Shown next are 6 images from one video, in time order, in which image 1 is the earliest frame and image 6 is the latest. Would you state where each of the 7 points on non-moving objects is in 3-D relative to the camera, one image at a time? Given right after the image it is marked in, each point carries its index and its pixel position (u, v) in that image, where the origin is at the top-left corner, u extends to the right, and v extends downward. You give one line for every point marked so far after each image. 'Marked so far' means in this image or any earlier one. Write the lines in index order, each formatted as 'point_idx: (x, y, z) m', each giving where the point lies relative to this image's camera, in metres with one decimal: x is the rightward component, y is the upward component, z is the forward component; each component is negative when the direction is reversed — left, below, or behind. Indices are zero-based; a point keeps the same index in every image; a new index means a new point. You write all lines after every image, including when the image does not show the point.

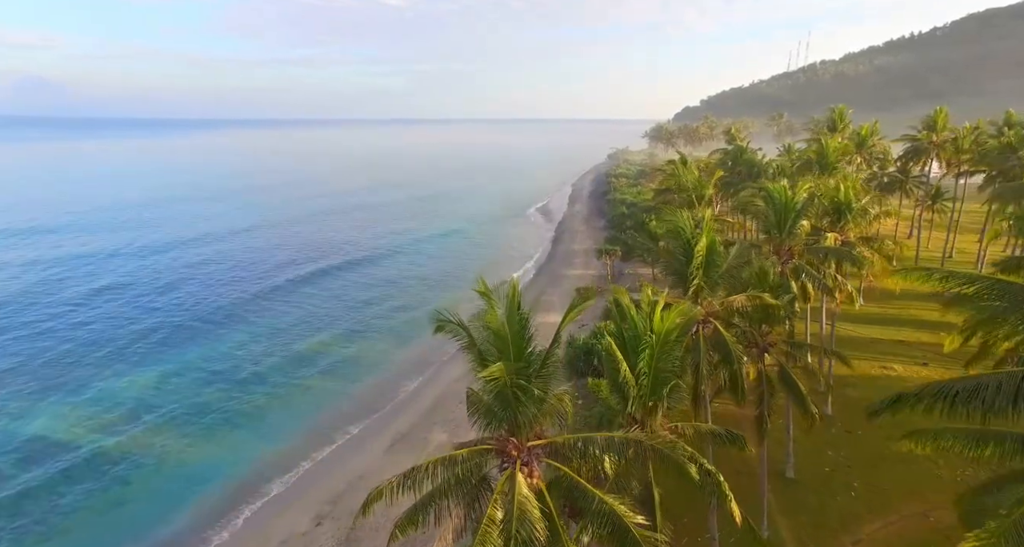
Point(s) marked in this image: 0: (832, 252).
0: (+10.4, +0.7, +18.2) m
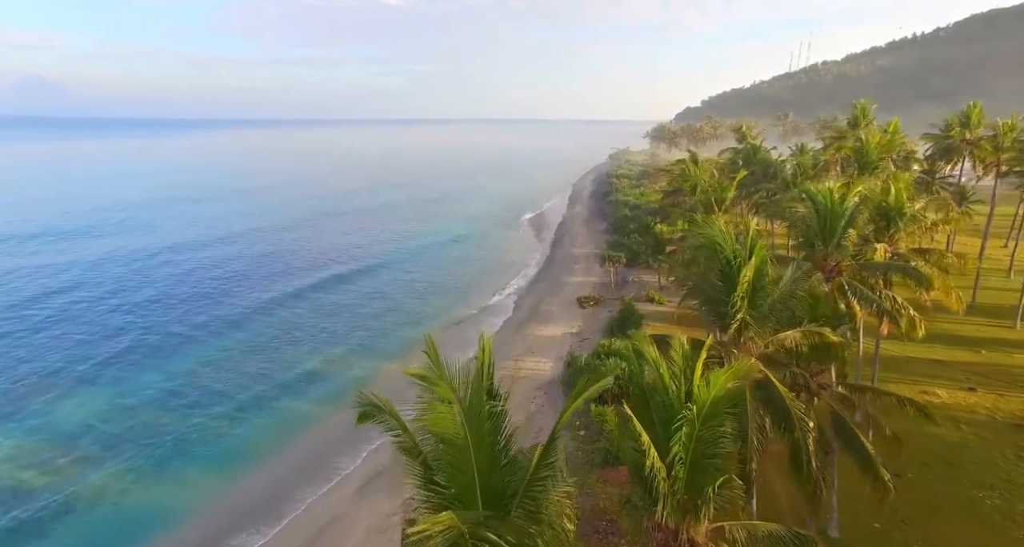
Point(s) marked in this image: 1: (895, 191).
0: (+10.1, +0.1, +15.0) m
1: (+11.8, +2.5, +17.4) m
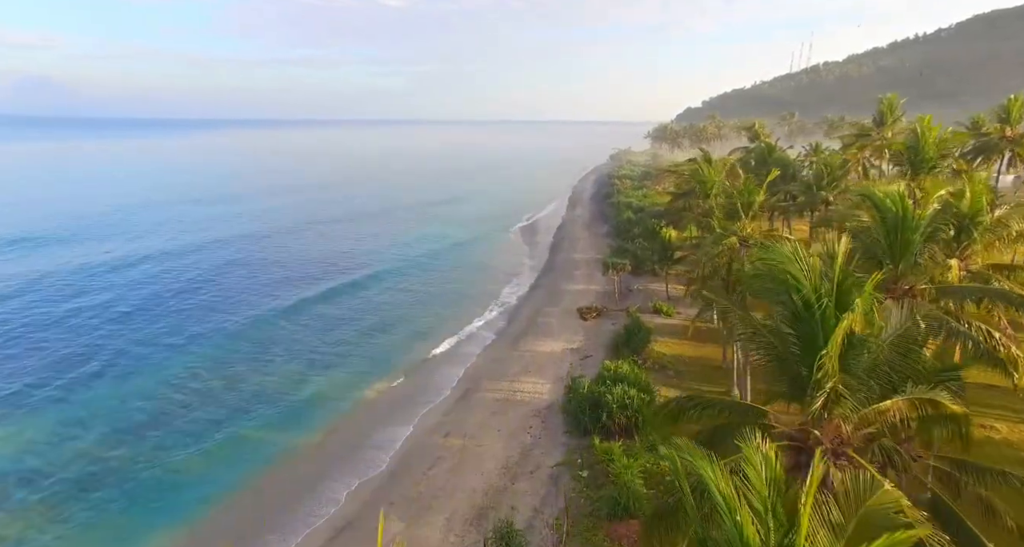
0: (+9.9, -0.4, +11.8) m
1: (+11.6, +2.0, +14.1) m
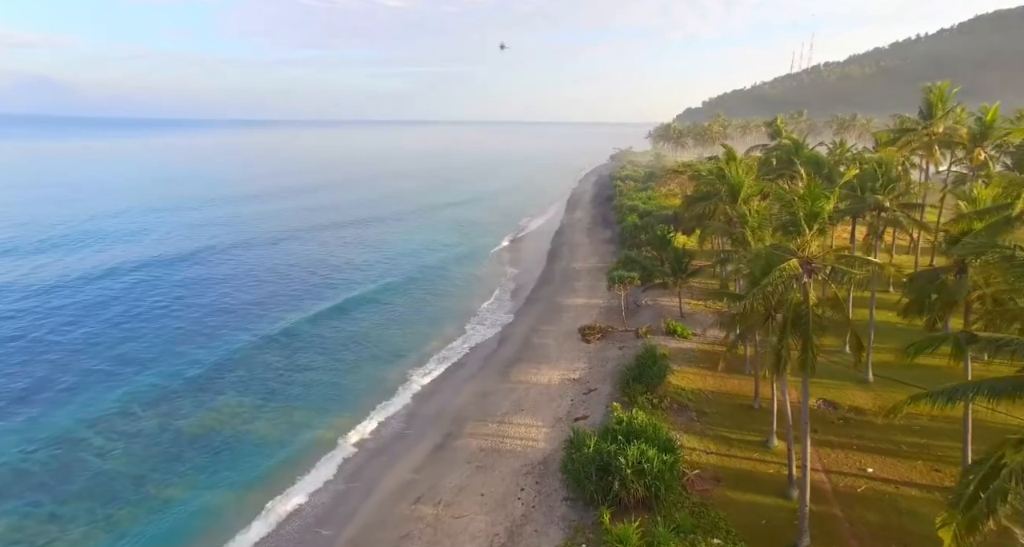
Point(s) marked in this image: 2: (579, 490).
0: (+9.4, -1.3, +6.9) m
1: (+11.1, +1.1, +9.2) m
2: (+2.2, -7.1, +18.3) m
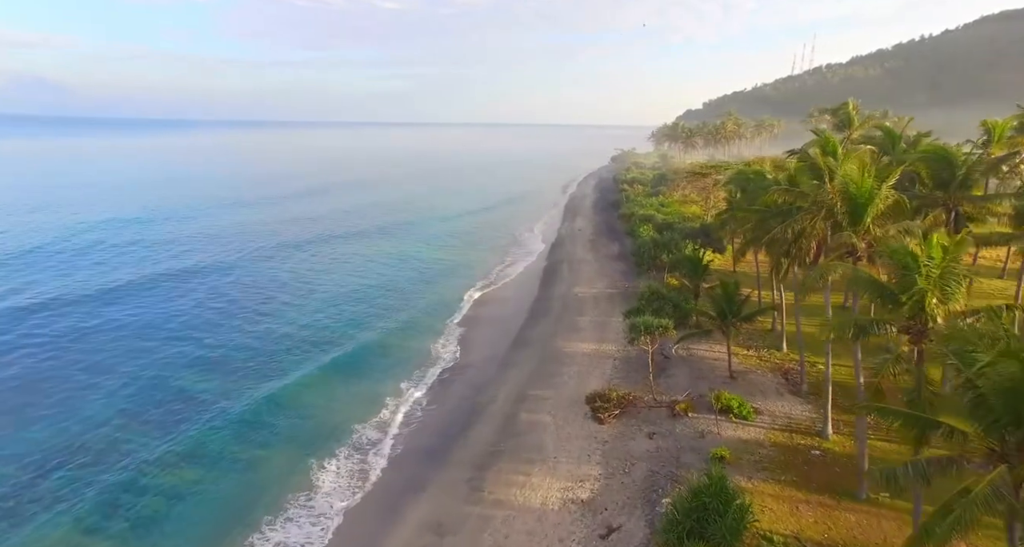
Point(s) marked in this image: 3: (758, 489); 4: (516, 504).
0: (+8.6, -3.2, -3.6) m
1: (+10.3, -0.8, -1.2) m
2: (+1.3, -9.0, +7.8) m
3: (+7.6, -6.7, +17.2) m
4: (+0.1, -7.3, +18.3) m
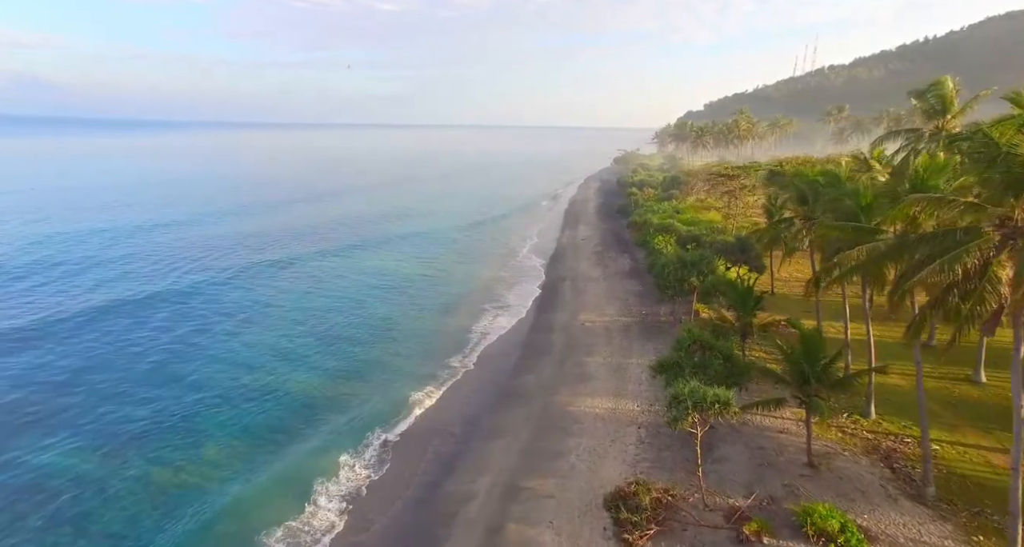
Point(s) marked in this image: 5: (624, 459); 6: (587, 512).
0: (+8.2, -4.5, -11.3) m
1: (+9.9, -2.1, -9.0) m
2: (+0.9, -10.3, +0.1) m
3: (+7.2, -8.0, +9.4) m
4: (-0.3, -8.7, +10.5) m
5: (+3.9, -6.2, +19.1) m
6: (+2.3, -6.9, +17.0) m
